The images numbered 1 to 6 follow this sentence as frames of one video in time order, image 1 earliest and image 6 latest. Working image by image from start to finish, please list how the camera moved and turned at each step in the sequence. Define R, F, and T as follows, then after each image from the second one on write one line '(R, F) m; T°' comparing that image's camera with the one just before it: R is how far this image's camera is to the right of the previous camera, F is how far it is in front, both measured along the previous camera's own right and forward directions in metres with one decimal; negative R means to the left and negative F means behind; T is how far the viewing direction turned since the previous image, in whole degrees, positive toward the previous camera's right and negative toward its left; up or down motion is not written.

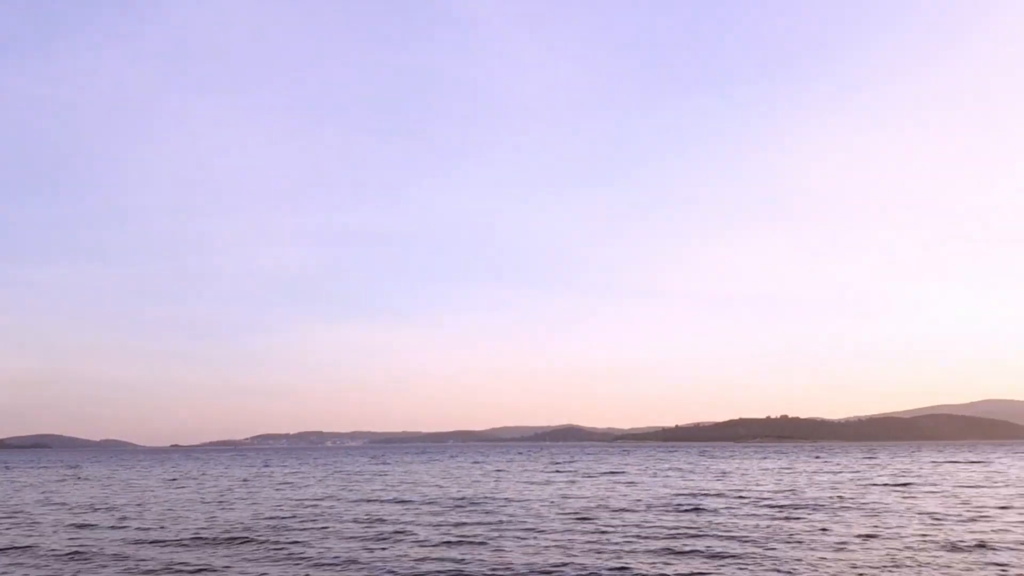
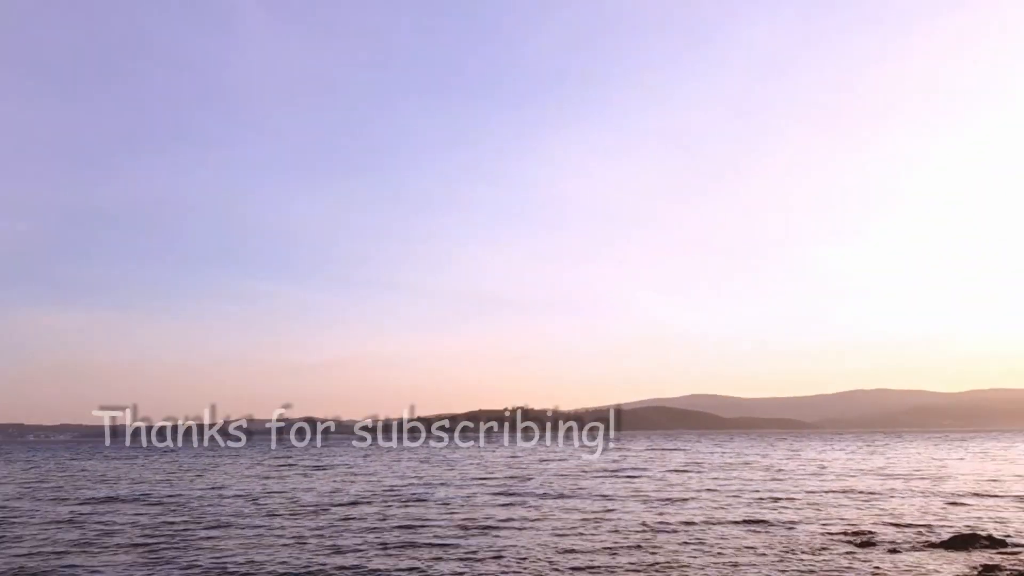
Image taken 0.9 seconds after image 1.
(+0.1, +0.2) m; +17°
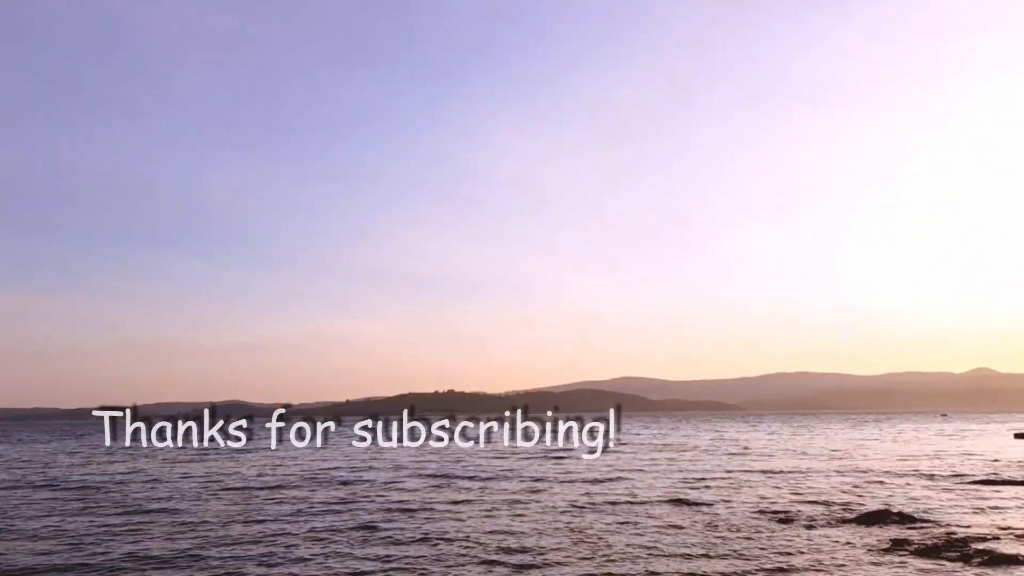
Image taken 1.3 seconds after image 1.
(+5.4, +4.4) m; -14°
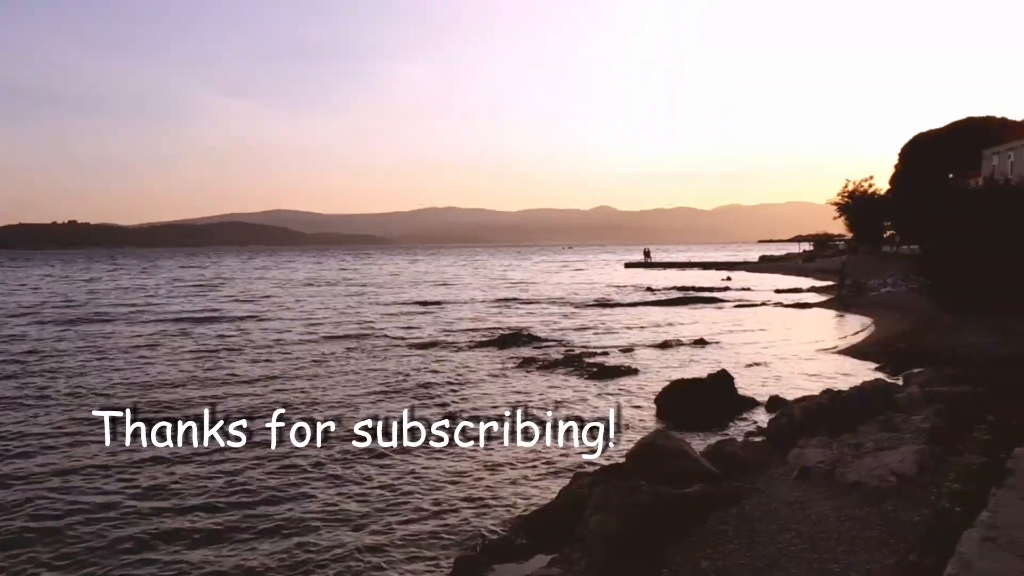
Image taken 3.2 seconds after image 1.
(+0.3, +0.7) m; +24°
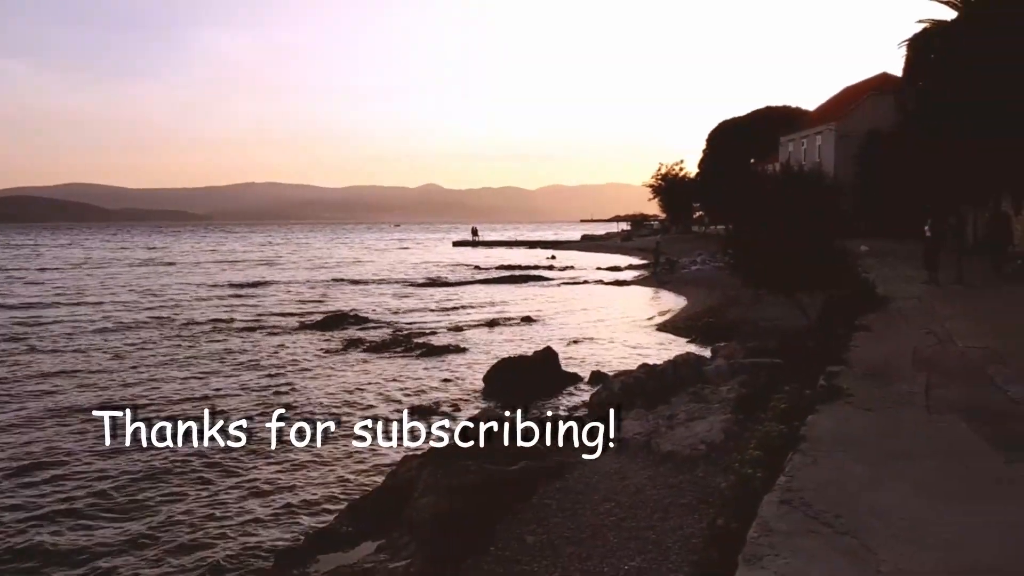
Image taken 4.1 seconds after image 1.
(+0.1, +0.2) m; +12°
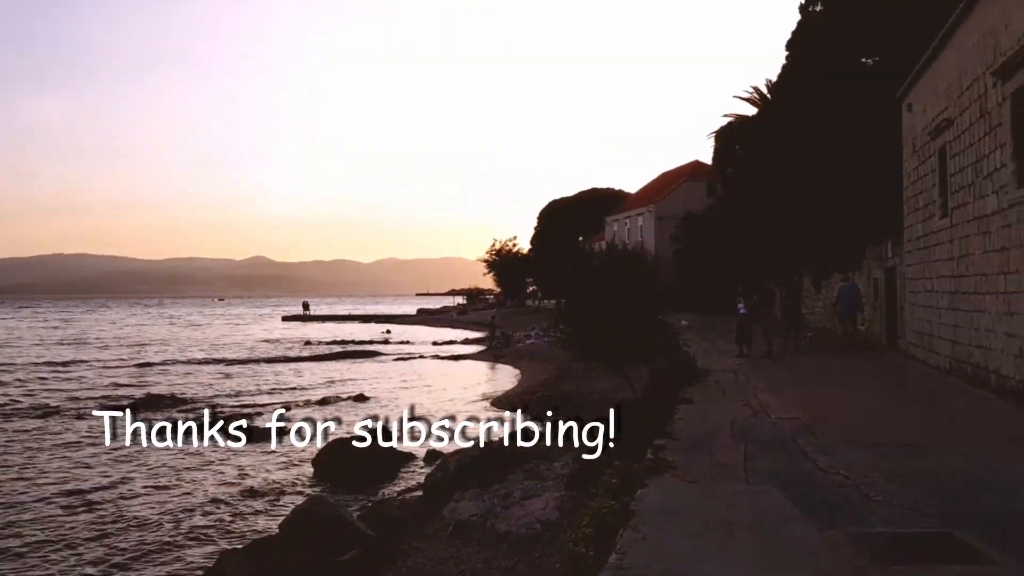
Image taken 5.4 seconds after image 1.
(+0.1, +0.2) m; +11°
